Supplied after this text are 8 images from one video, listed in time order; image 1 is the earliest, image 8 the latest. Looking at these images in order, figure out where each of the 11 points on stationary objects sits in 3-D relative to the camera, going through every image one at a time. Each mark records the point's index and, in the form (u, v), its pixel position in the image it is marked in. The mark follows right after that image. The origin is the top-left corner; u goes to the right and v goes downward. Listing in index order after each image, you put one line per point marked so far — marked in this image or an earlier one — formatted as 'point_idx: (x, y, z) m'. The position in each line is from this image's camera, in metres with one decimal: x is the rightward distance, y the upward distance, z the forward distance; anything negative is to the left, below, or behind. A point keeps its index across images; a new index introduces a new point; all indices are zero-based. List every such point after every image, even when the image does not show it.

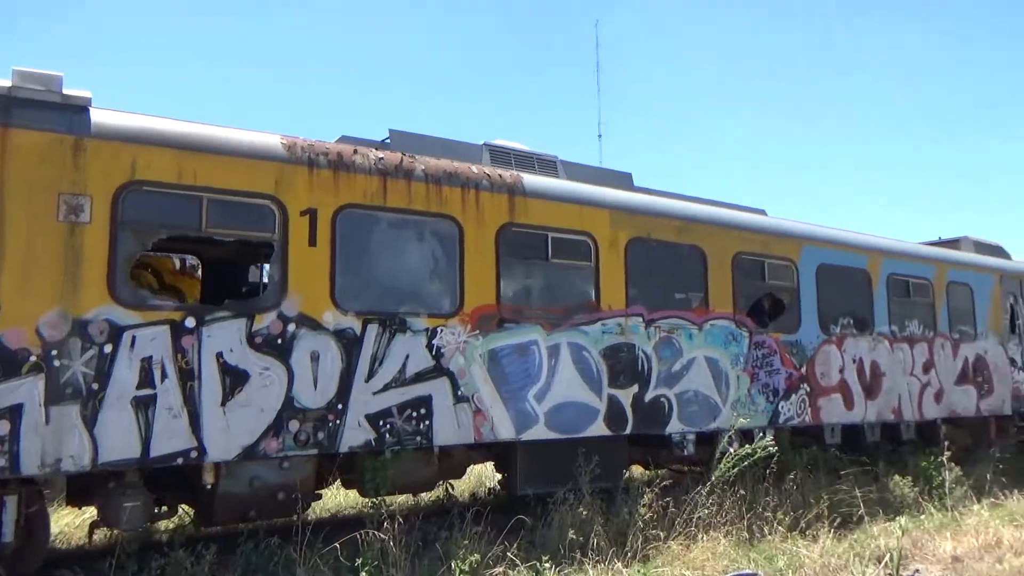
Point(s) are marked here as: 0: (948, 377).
0: (+6.1, -1.3, +10.8) m
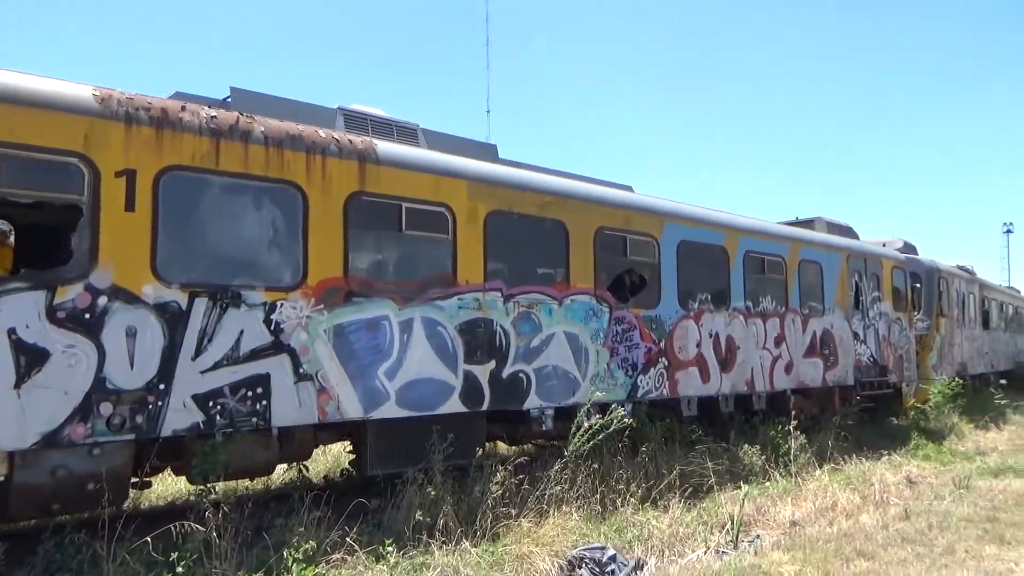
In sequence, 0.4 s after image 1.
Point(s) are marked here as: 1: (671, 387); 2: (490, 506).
0: (+4.2, -0.9, +11.3) m
1: (+1.9, -1.2, +9.2) m
2: (-0.2, -1.8, +6.3) m
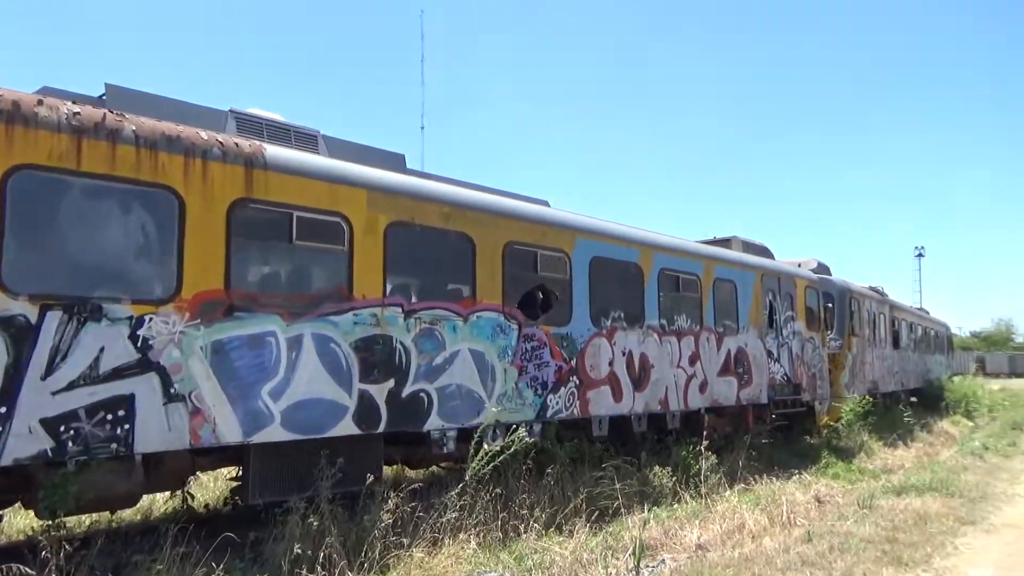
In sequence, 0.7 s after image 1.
0: (+3.0, -1.2, +11.3) m
1: (+0.8, -1.4, +9.0) m
2: (-1.0, -1.9, +5.9) m
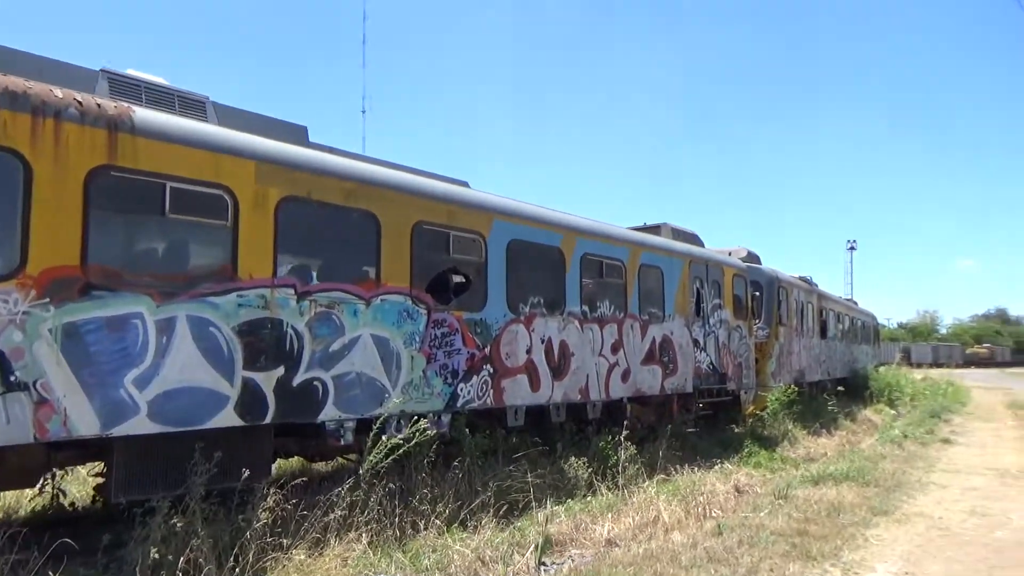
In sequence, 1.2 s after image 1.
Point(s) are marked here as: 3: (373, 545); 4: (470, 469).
0: (+1.8, -1.0, +11.1) m
1: (-0.2, -1.2, +8.6) m
2: (-1.8, -1.7, +5.4) m
3: (-1.1, -2.0, +5.9) m
4: (-0.4, -1.8, +7.7) m
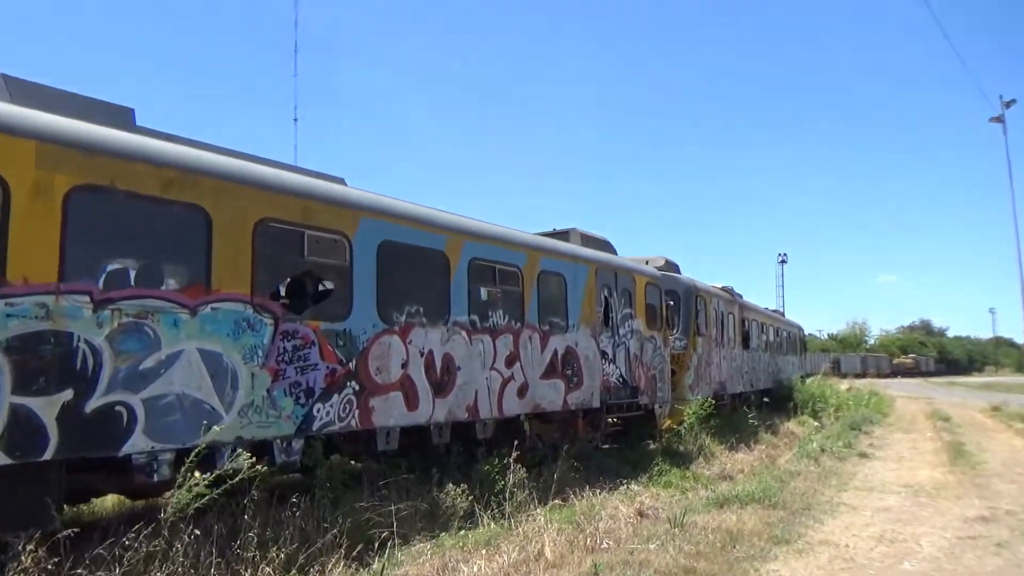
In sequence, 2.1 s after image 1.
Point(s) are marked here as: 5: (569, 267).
0: (+0.3, -1.1, +10.2) m
1: (-1.5, -1.3, +7.6) m
2: (-2.9, -1.8, +4.3) m
3: (-2.2, -2.0, +4.8) m
4: (-1.7, -1.9, +6.7) m
5: (+0.8, +0.3, +11.2) m
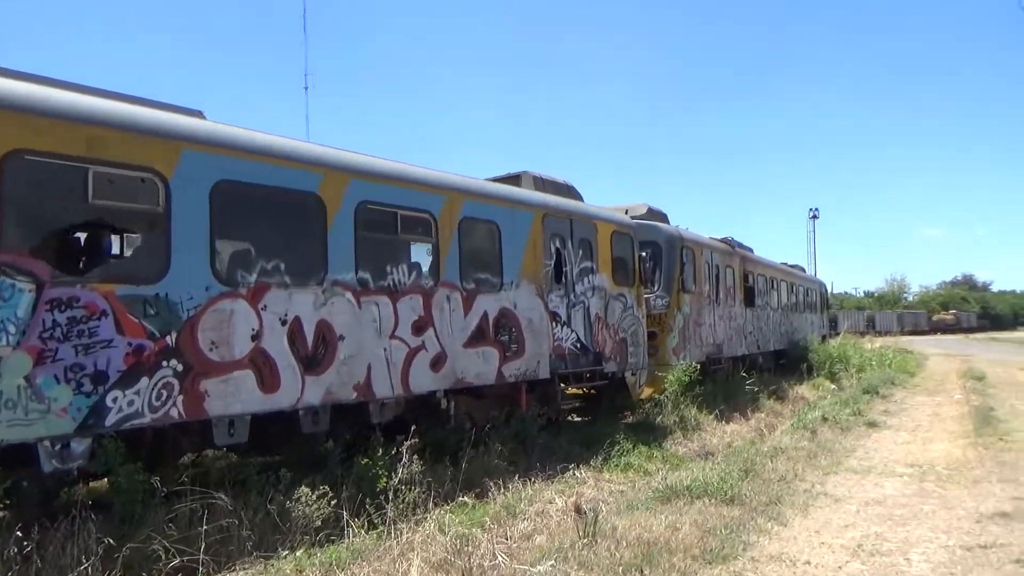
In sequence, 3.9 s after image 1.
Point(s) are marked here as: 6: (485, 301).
0: (-0.6, -0.6, +8.5) m
1: (-2.5, -0.9, +6.0) m
2: (-4.0, -1.6, +2.7) m
3: (-3.3, -1.8, +3.2) m
4: (-2.7, -1.5, +5.1) m
5: (-0.1, +0.9, +9.4) m
6: (-0.3, -0.2, +8.9) m
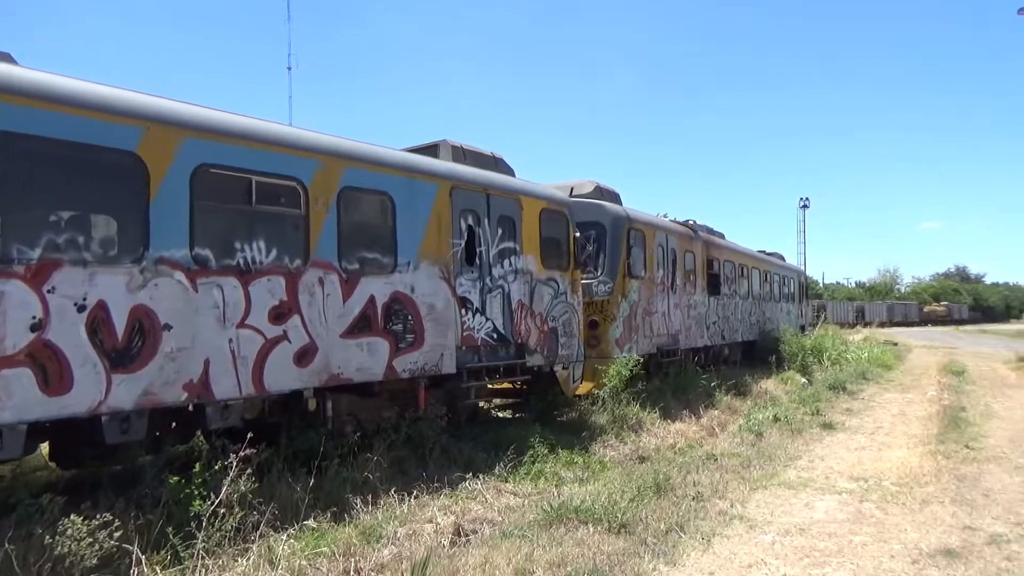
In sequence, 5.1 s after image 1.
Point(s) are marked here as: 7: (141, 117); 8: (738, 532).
0: (-1.7, -0.4, +7.3) m
1: (-3.6, -0.8, +4.7) m
2: (-5.1, -1.5, +1.5) m
3: (-4.4, -1.6, +2.0) m
4: (-3.8, -1.4, +3.9) m
5: (-1.2, +1.1, +8.1) m
6: (-1.4, 0.0, +7.7) m
7: (-2.9, +1.3, +6.0) m
8: (+1.6, -1.7, +5.3) m
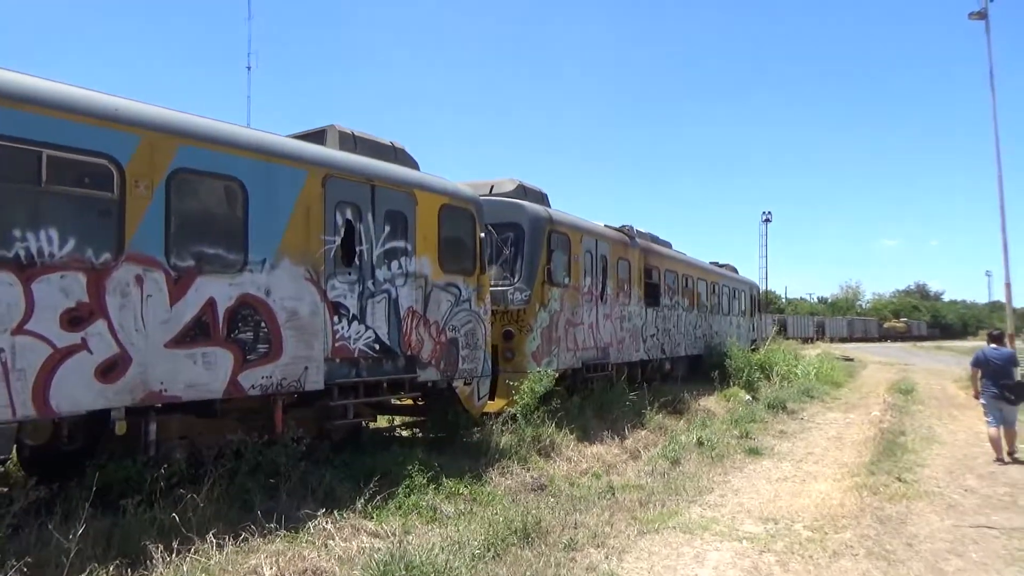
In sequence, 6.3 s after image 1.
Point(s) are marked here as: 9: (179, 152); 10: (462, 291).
0: (-2.8, -0.4, +6.1) m
1: (-4.6, -0.7, +3.5) m
2: (-6.0, -1.3, +0.2) m
3: (-5.3, -1.5, +0.7) m
4: (-4.8, -1.3, +2.6) m
5: (-2.3, +1.1, +7.0) m
6: (-2.6, 0.0, +6.5) m
7: (-4.0, +1.4, +4.8) m
8: (+0.5, -1.7, +4.2) m
9: (-2.7, +1.1, +6.4) m
10: (-0.6, 0.0, +9.5) m
